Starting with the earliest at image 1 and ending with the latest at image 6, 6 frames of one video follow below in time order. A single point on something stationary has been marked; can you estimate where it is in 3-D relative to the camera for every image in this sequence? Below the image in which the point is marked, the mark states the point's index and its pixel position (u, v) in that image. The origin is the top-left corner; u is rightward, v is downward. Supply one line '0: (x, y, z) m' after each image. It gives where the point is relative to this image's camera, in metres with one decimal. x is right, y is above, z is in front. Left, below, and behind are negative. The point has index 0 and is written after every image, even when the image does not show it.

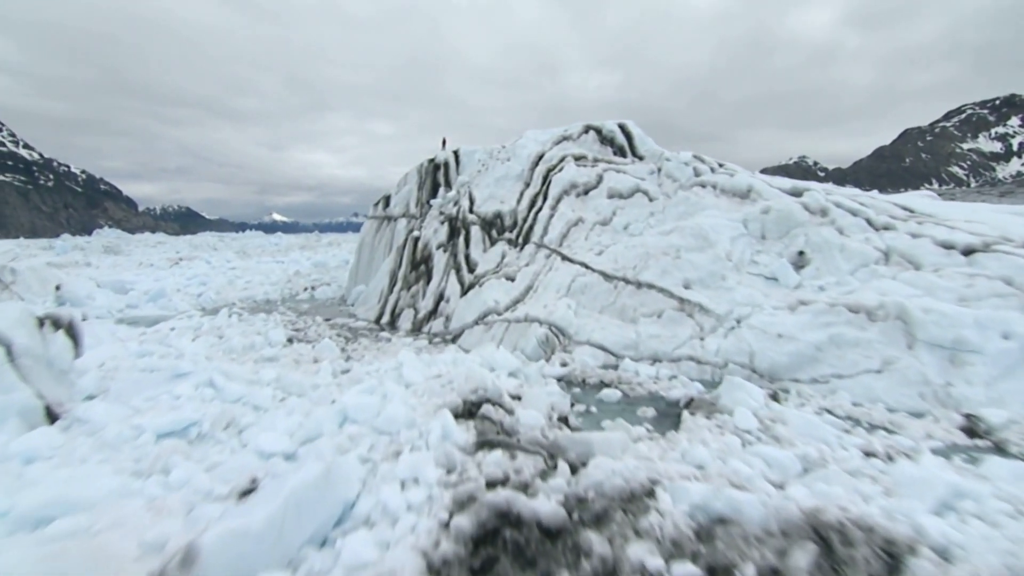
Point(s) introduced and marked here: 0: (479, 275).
0: (-0.5, +0.2, +9.4) m
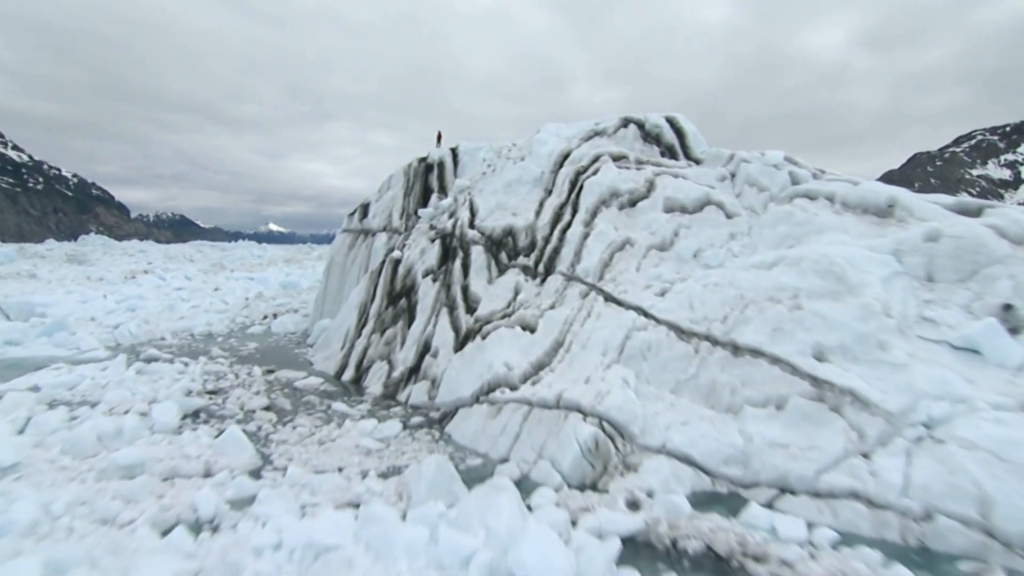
0: (-0.3, -0.4, +6.5) m
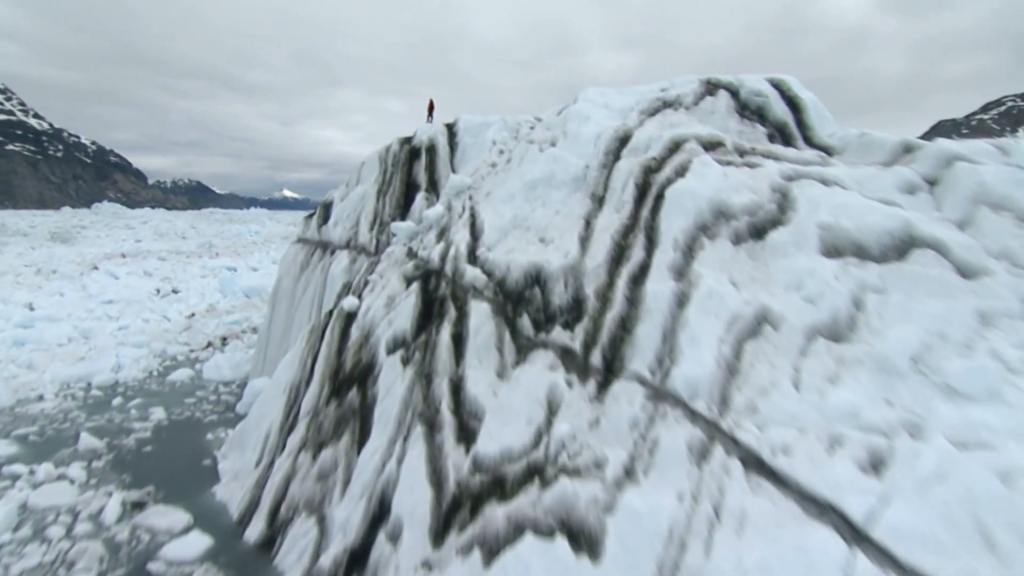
0: (-0.1, -1.1, +3.4) m
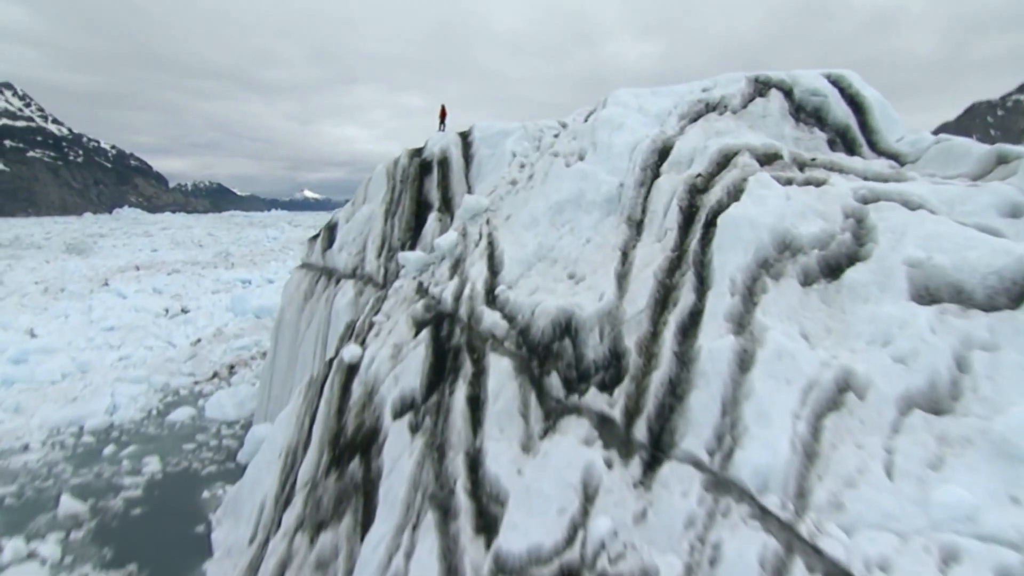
0: (0.0, -1.4, +2.8) m
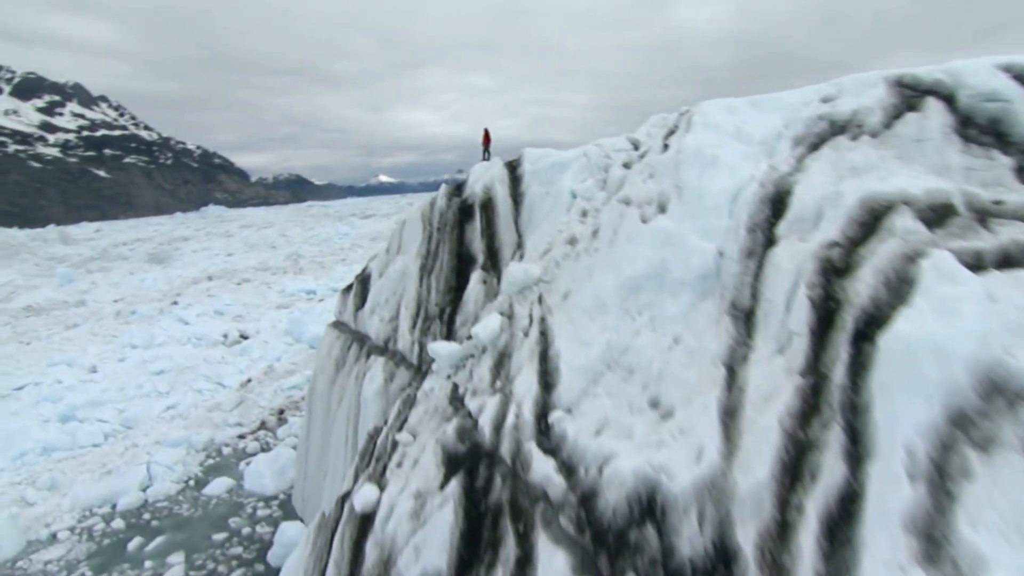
0: (+0.2, -2.2, +1.8) m
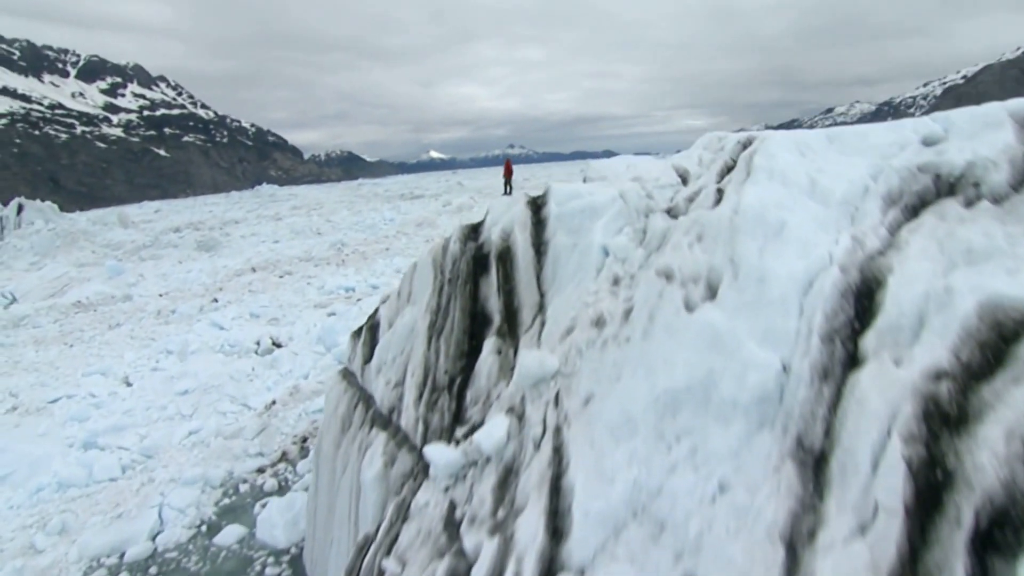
0: (0.0, -2.8, +1.2) m
